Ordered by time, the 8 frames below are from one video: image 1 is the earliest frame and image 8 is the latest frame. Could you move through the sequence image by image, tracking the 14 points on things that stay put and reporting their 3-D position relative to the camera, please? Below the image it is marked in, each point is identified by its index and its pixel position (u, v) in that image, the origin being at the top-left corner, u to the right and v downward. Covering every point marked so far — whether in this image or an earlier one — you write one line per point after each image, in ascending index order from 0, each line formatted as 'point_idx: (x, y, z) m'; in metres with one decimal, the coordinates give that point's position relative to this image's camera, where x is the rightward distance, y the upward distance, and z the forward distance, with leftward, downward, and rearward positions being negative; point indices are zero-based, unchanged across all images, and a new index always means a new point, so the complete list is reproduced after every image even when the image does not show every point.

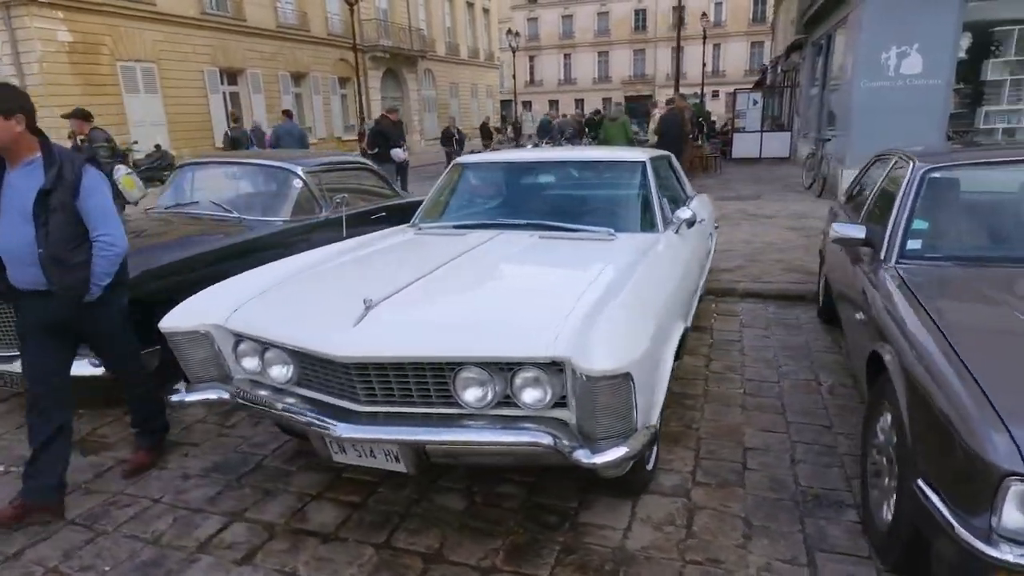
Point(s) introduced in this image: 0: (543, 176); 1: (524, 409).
0: (+0.2, +0.8, +4.4) m
1: (0.0, -0.4, +2.4) m
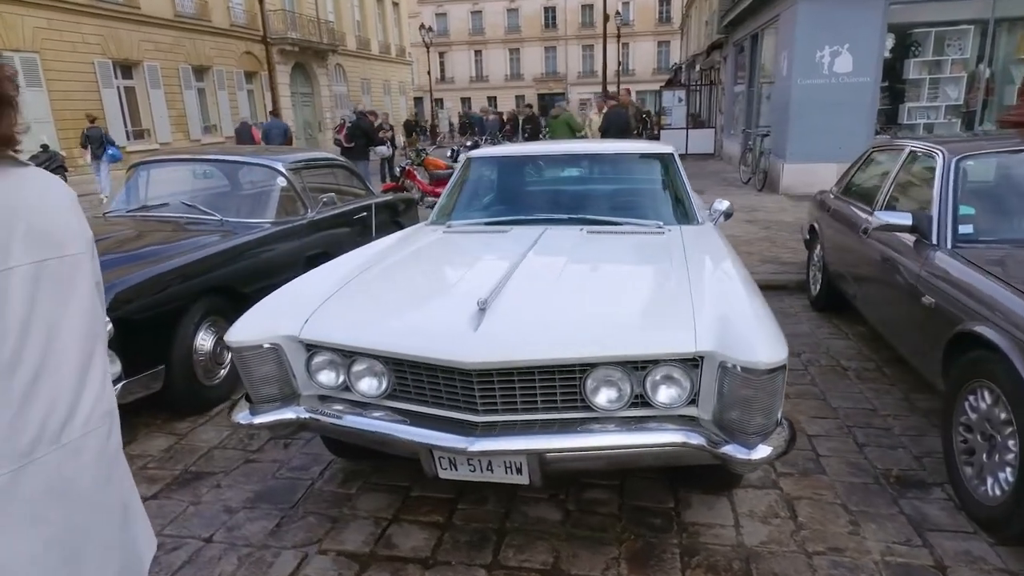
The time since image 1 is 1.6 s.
0: (+0.3, +0.8, +4.3) m
1: (+0.5, -0.4, +2.2) m
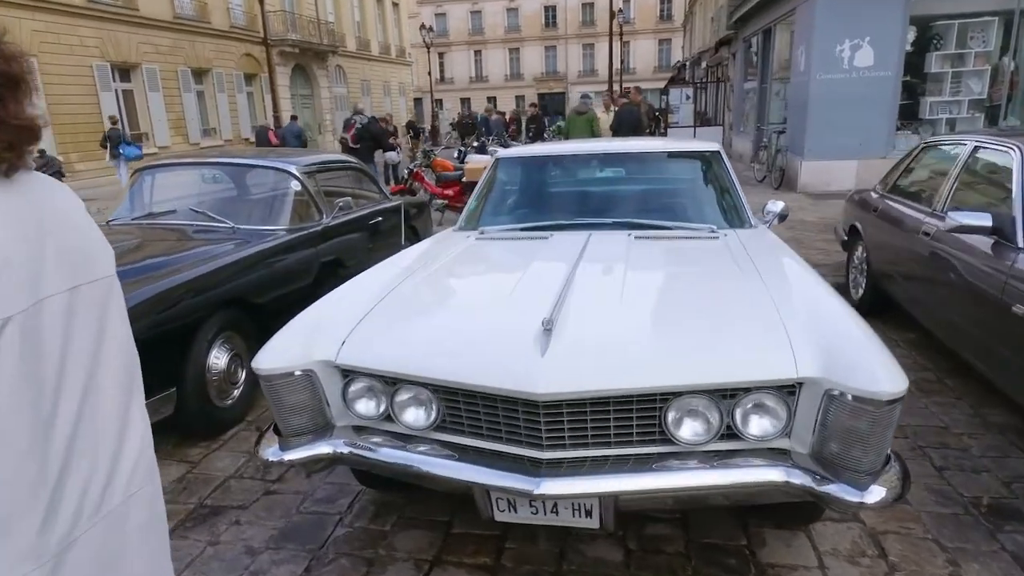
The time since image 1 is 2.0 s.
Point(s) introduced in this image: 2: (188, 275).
0: (+0.5, +0.7, +4.0) m
1: (+0.7, -0.5, +2.0) m
2: (-1.7, +0.1, +3.4) m
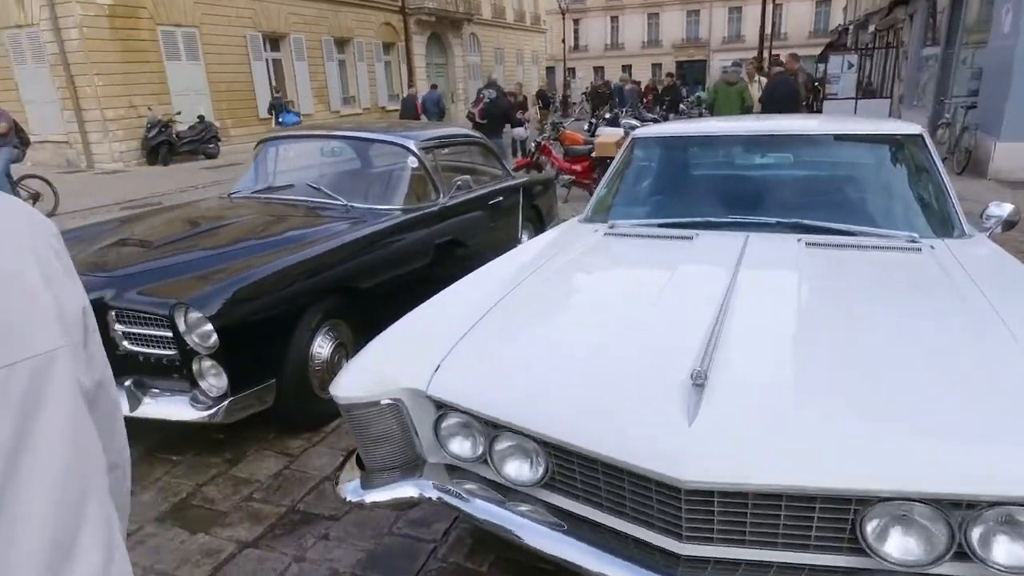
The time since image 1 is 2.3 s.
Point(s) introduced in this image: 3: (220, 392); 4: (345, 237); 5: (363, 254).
0: (+1.3, +0.7, +3.4) m
1: (+1.0, -0.6, +1.4) m
2: (-1.1, +0.1, +3.2) m
3: (-1.3, -0.5, +2.9) m
4: (-1.0, +0.3, +3.6) m
5: (-0.9, +0.2, +3.6) m
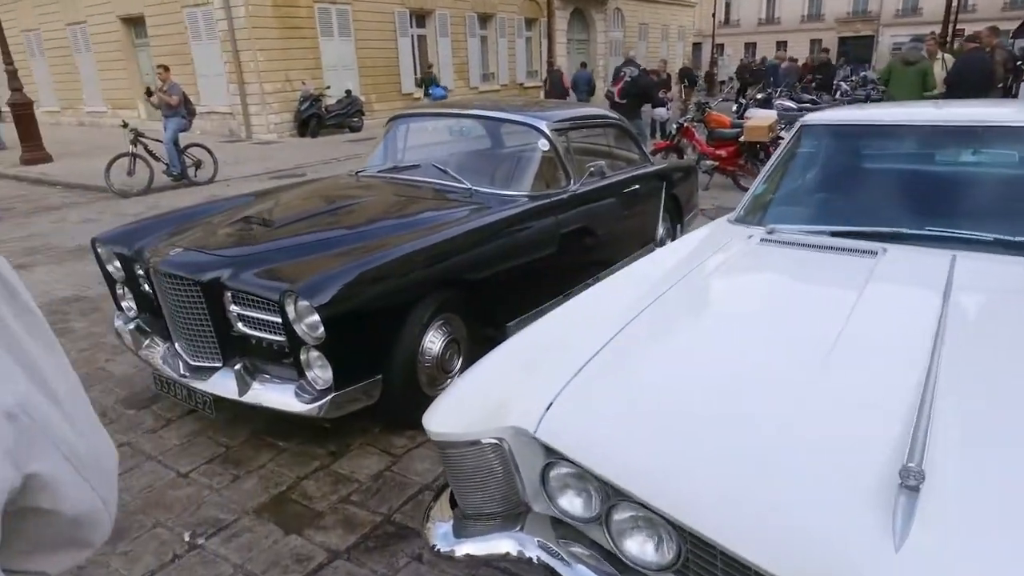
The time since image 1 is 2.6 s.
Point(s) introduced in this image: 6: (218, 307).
0: (+1.9, +0.6, +2.7) m
1: (+1.2, -0.8, +0.8) m
2: (-0.5, +0.2, +3.0) m
3: (-0.8, -0.4, +2.8) m
4: (-0.3, +0.3, +3.4) m
5: (-0.2, +0.2, +3.4) m
6: (-1.3, -0.1, +2.8) m
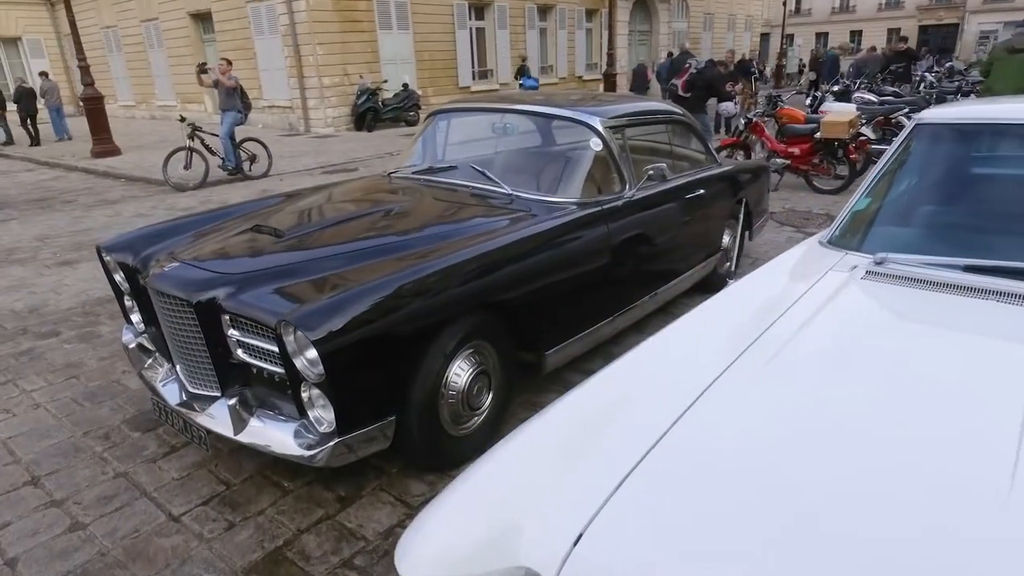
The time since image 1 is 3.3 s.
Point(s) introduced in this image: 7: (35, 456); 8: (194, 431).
0: (+2.0, +0.4, +2.1) m
1: (+1.1, -0.9, +0.3) m
2: (-0.3, +0.1, +2.6) m
3: (-0.7, -0.5, +2.4) m
4: (-0.1, +0.2, +2.9) m
5: (0.0, +0.1, +2.9) m
6: (-1.2, -0.2, +2.5) m
7: (-2.2, -0.8, +3.0) m
8: (-1.3, -0.6, +2.6) m
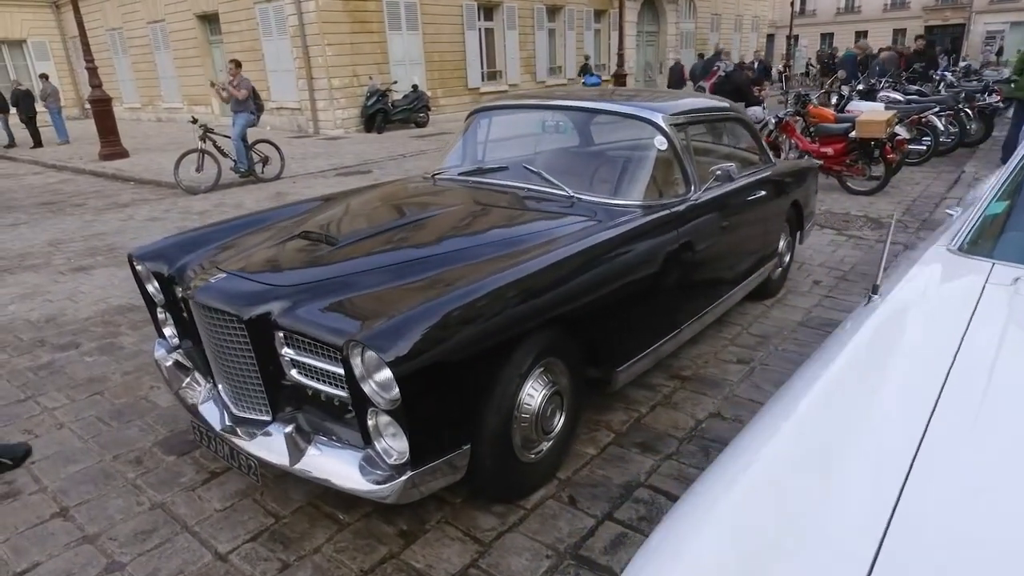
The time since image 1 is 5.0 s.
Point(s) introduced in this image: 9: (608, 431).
0: (+2.3, +0.4, +1.8) m
1: (+1.4, -1.0, 0.0) m
2: (0.0, 0.0, +2.3) m
3: (-0.4, -0.6, +2.1) m
4: (+0.2, +0.2, +2.7) m
5: (+0.3, +0.1, +2.7) m
6: (-0.9, -0.2, +2.3) m
7: (-1.9, -0.8, +2.7) m
8: (-1.0, -0.6, +2.4) m
9: (+0.5, -0.7, +3.0) m
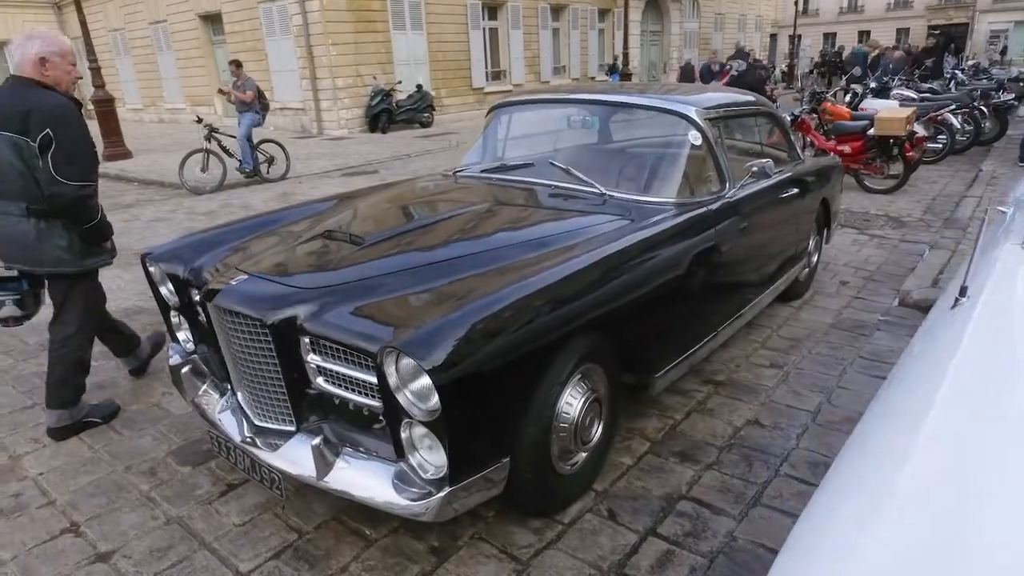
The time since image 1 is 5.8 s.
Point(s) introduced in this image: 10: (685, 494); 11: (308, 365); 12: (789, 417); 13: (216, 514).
0: (+2.5, +0.4, +1.7) m
1: (+1.5, -1.0, -0.1) m
2: (+0.1, 0.0, +2.2) m
3: (-0.2, -0.6, +2.0) m
4: (+0.4, +0.2, +2.5) m
5: (+0.5, +0.1, +2.5) m
6: (-0.7, -0.2, +2.1) m
7: (-1.8, -0.8, +2.6) m
8: (-0.9, -0.6, +2.2) m
9: (+0.6, -0.7, +2.9) m
10: (+0.7, -0.8, +2.5) m
11: (-0.7, -0.3, +2.1) m
12: (+1.3, -0.6, +3.1) m
13: (-1.1, -0.9, +2.4) m
